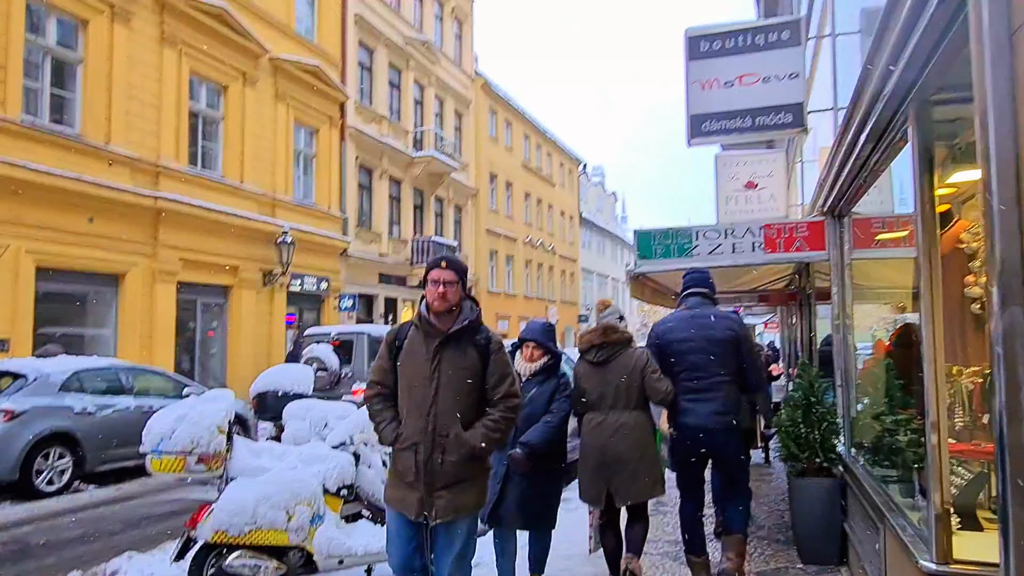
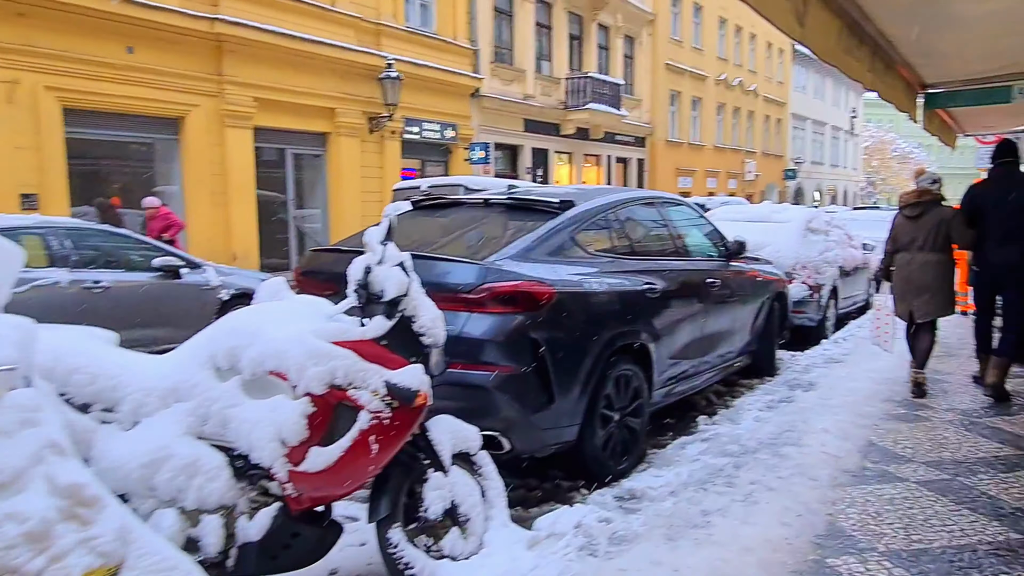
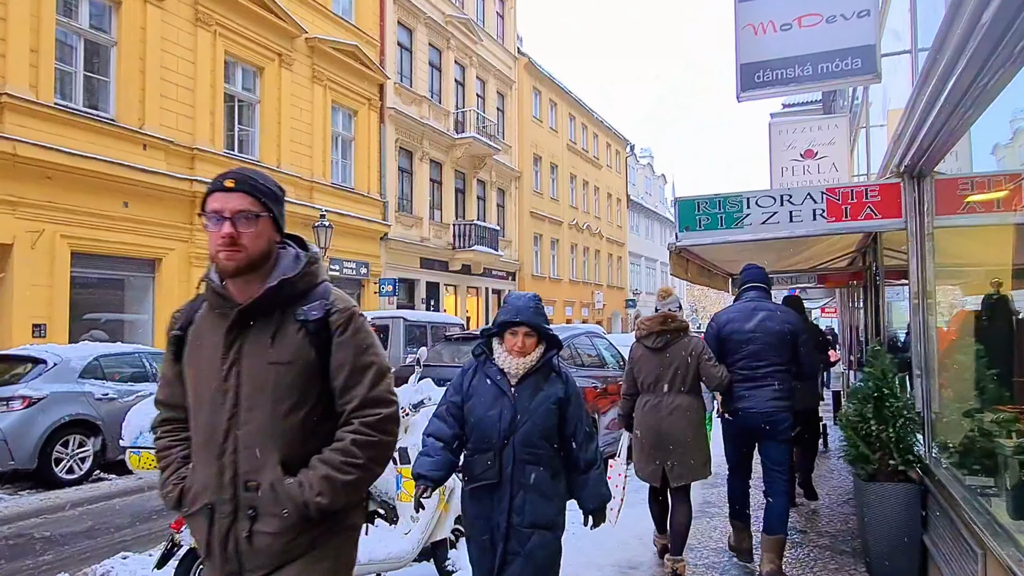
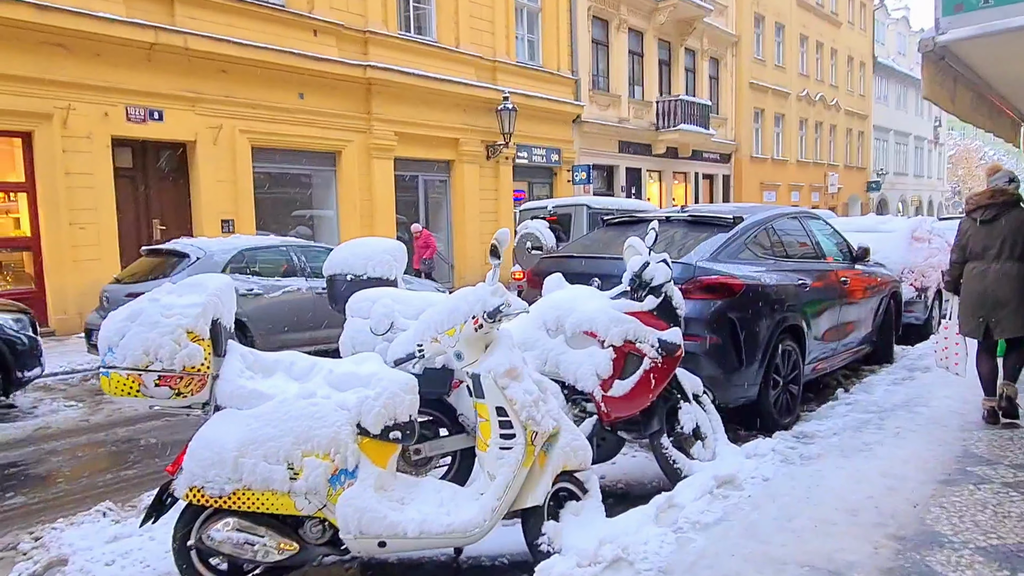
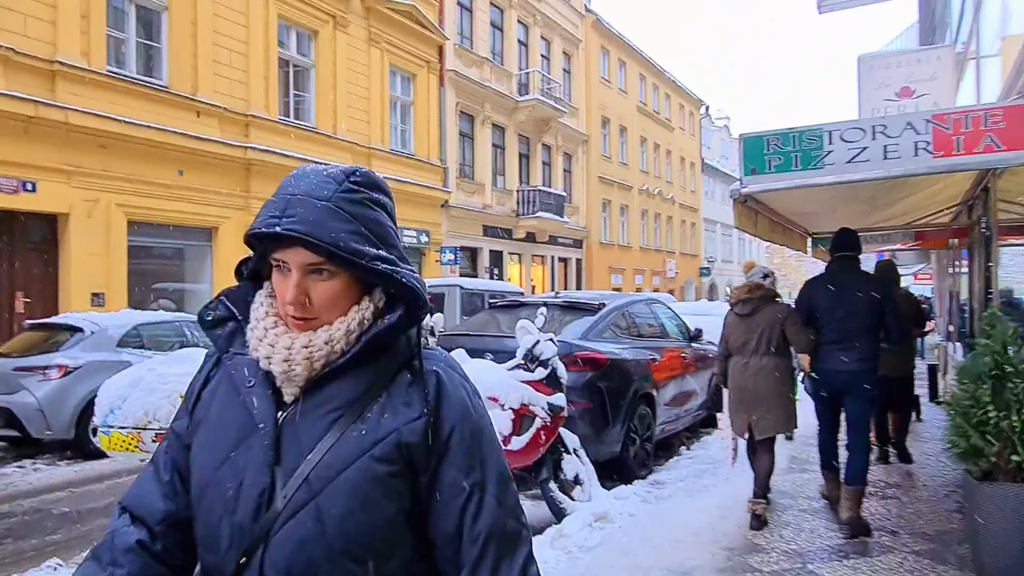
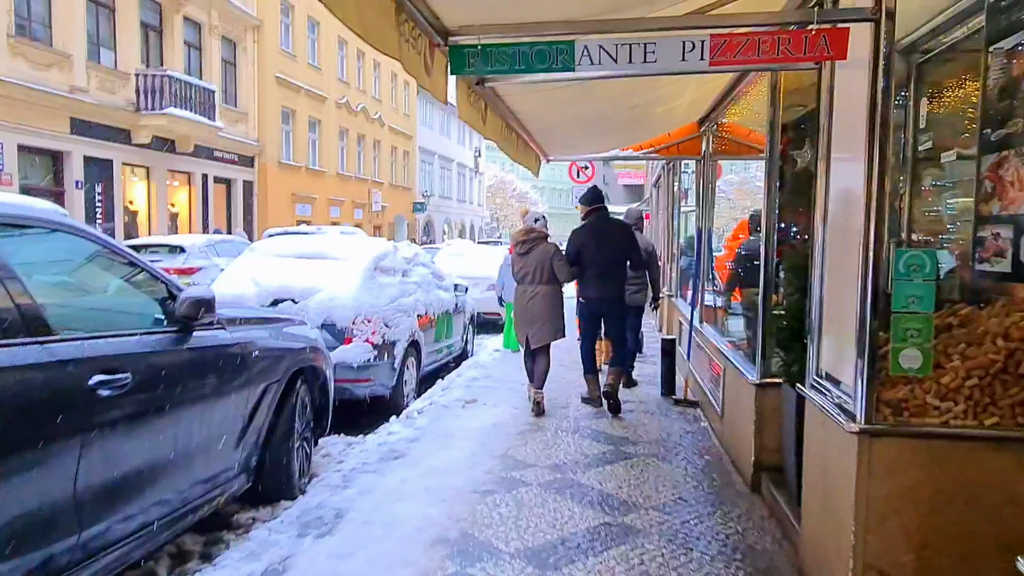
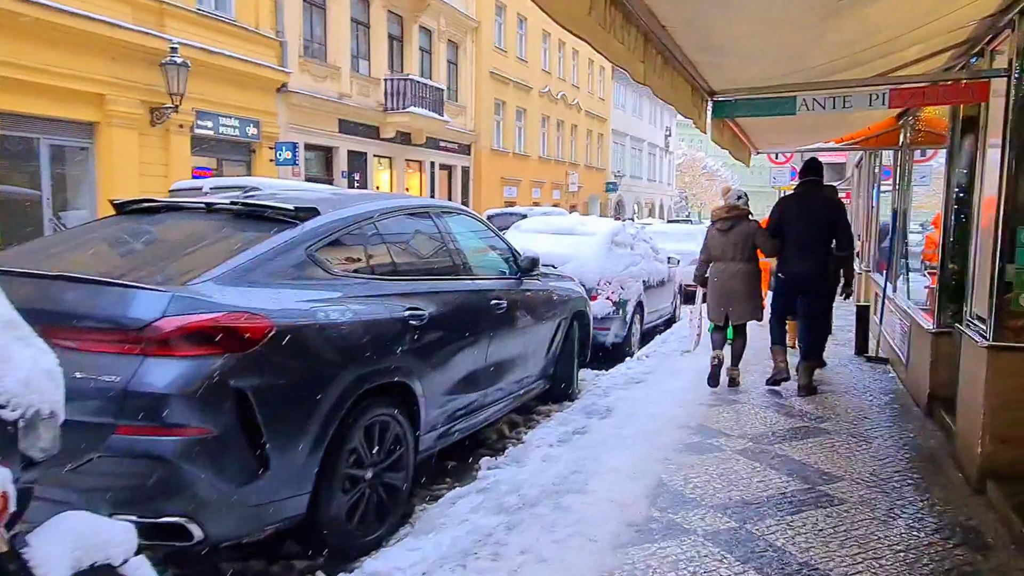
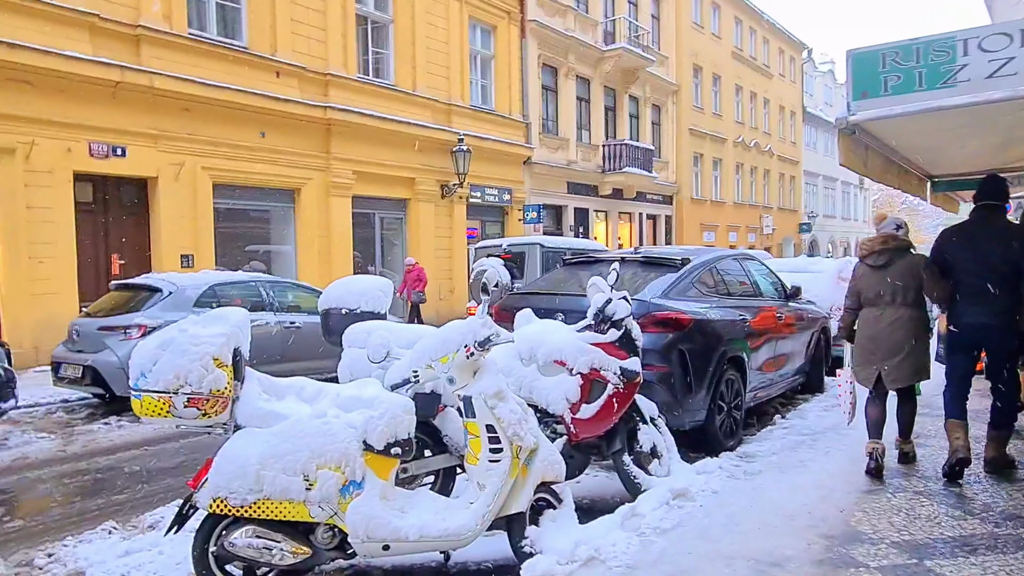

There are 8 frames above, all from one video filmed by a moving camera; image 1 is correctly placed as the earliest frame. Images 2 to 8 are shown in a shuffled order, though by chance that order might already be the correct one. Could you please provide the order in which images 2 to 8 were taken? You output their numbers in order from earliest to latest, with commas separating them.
3, 5, 8, 4, 2, 7, 6
